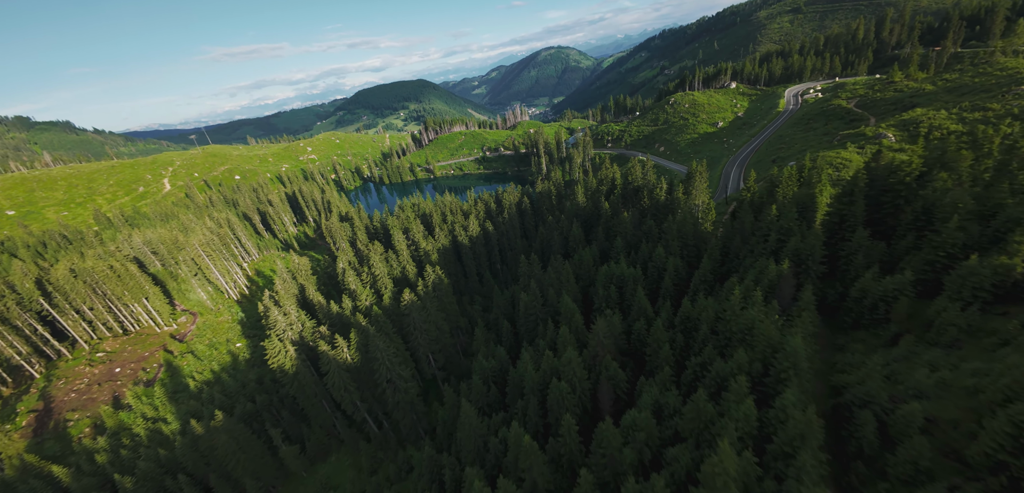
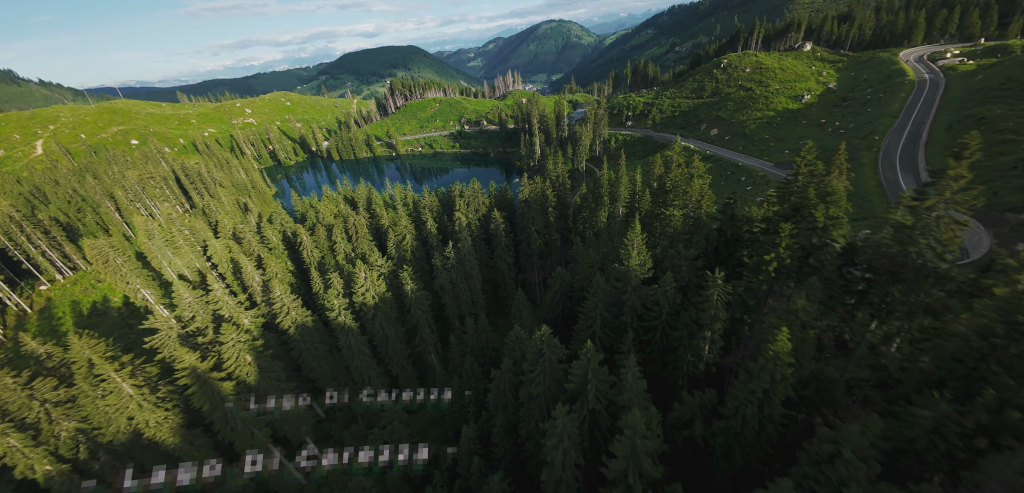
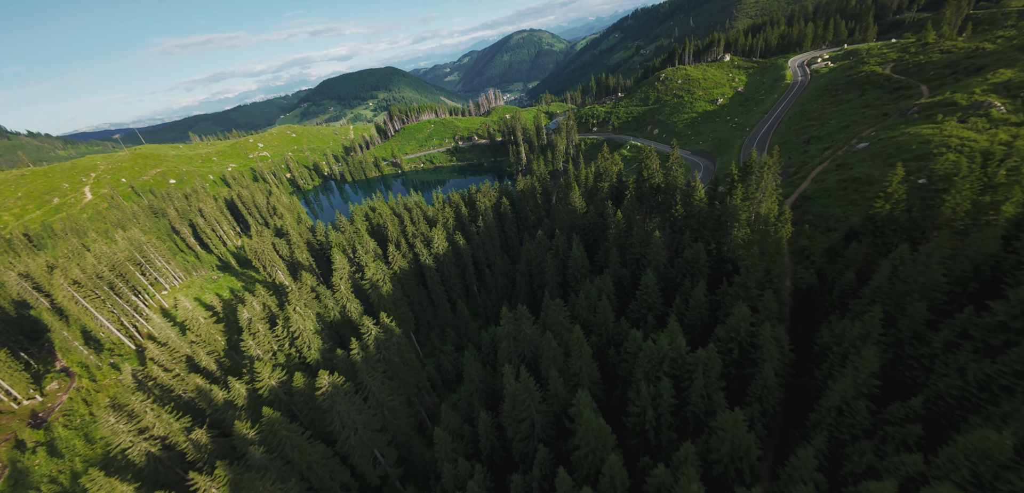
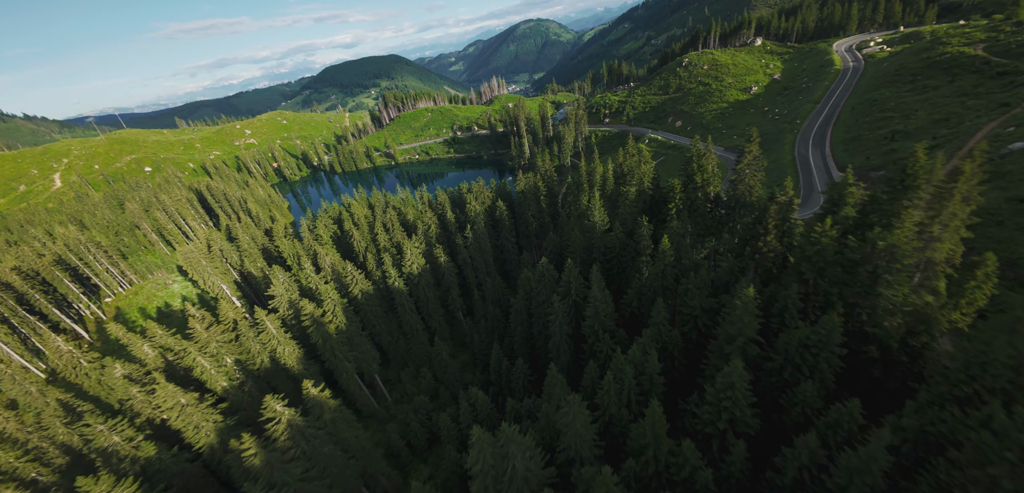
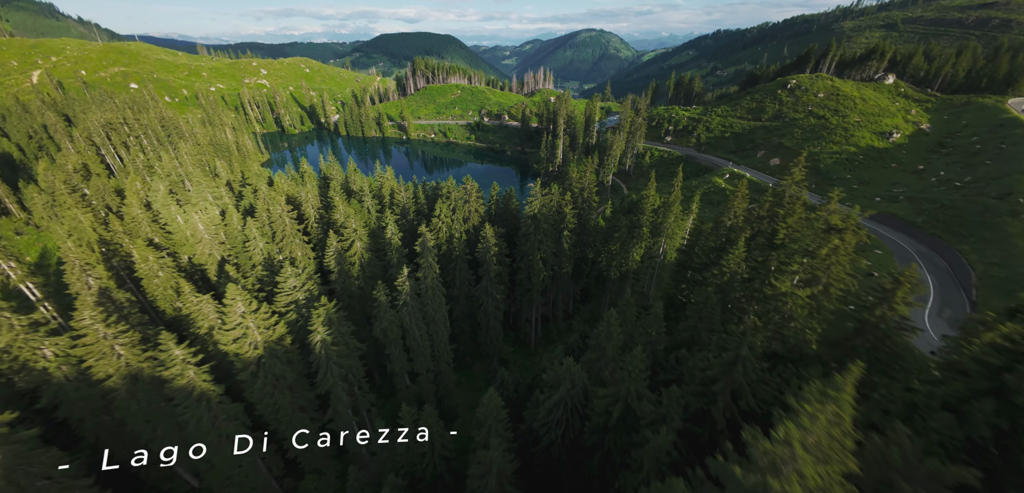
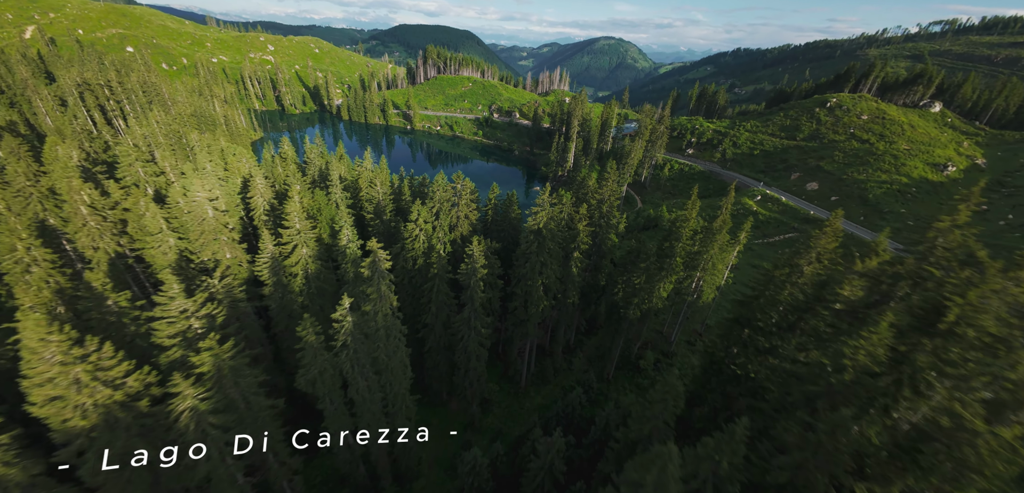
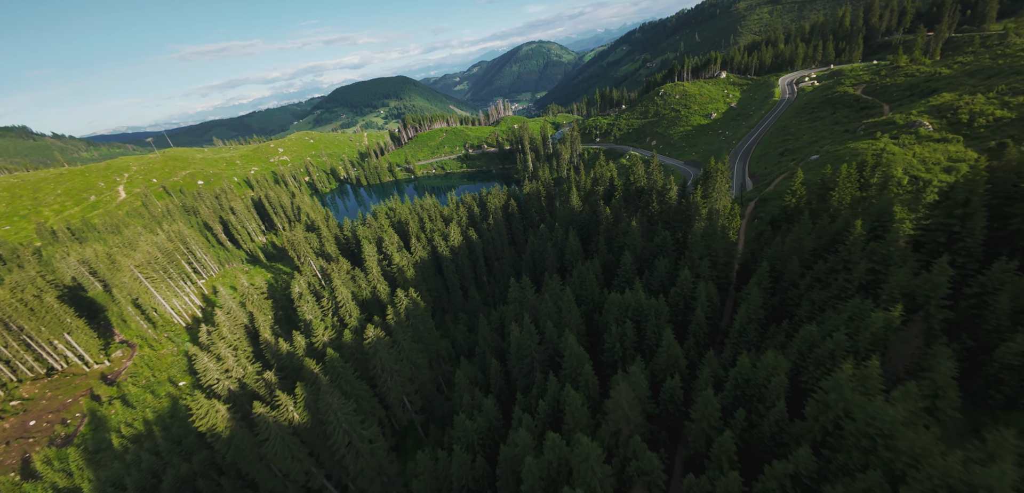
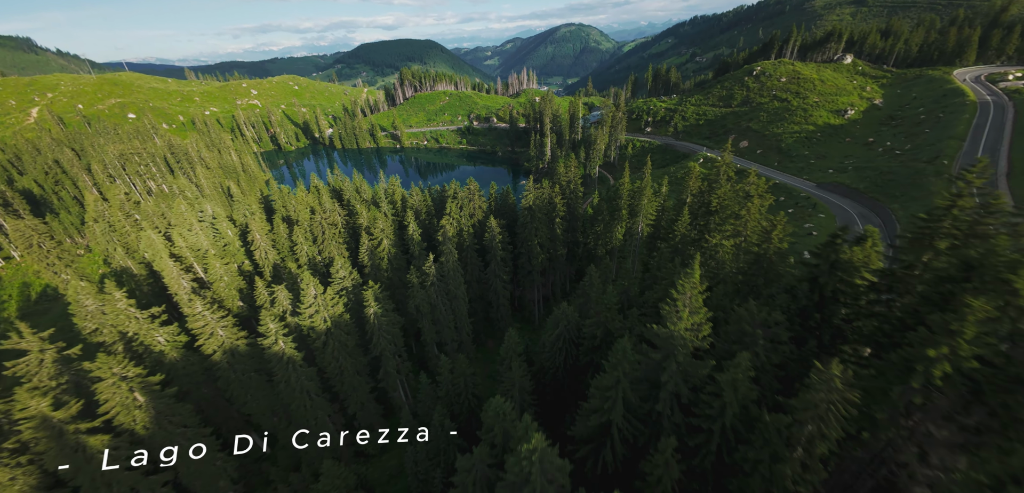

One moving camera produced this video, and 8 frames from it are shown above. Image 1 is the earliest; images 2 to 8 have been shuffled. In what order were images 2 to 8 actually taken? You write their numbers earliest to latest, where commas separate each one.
7, 3, 4, 2, 8, 5, 6
